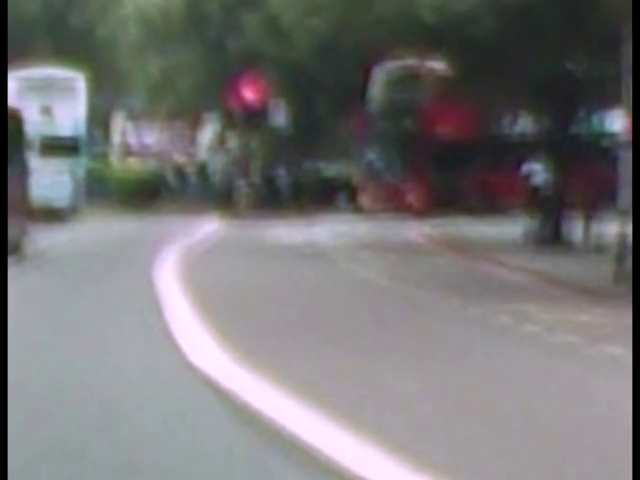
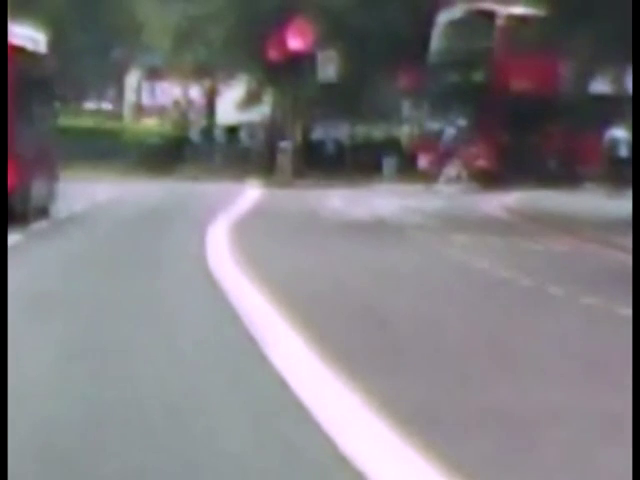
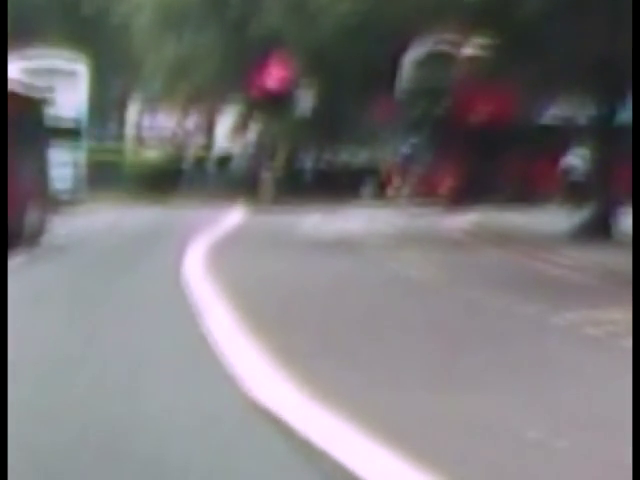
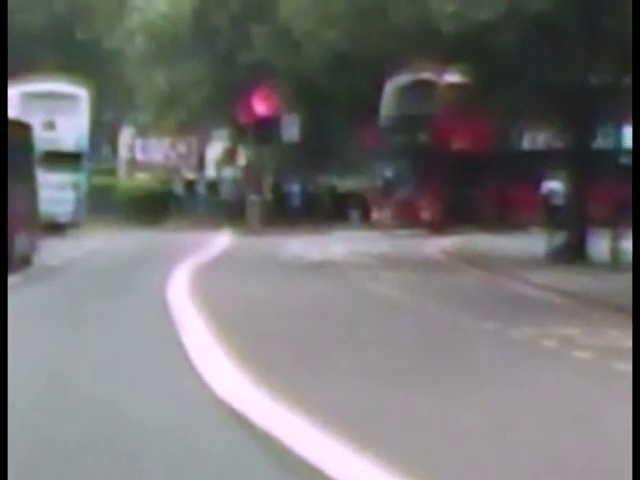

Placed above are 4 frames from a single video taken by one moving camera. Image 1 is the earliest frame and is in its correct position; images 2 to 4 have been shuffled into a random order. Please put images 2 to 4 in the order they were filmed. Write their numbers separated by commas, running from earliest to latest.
4, 3, 2
